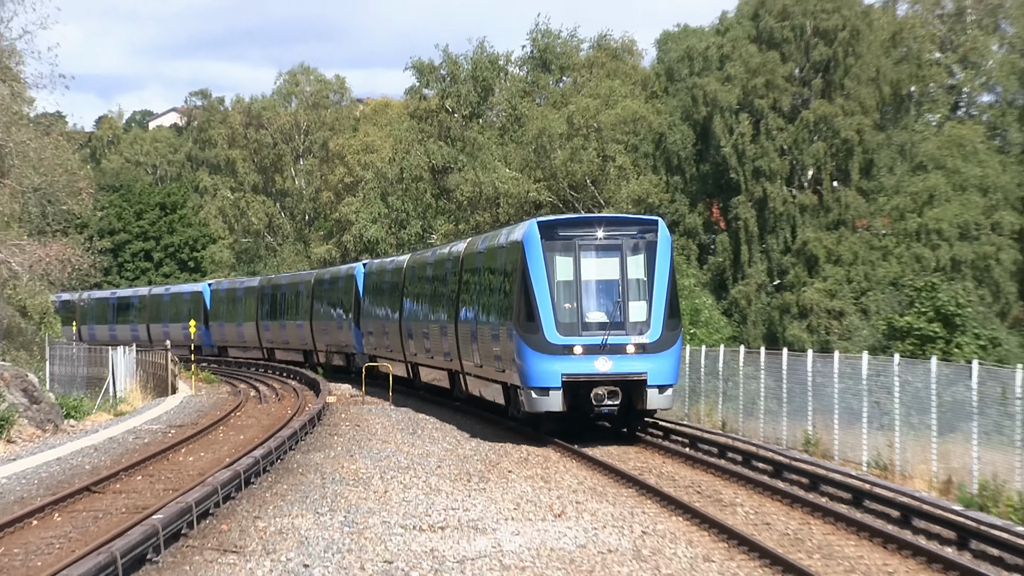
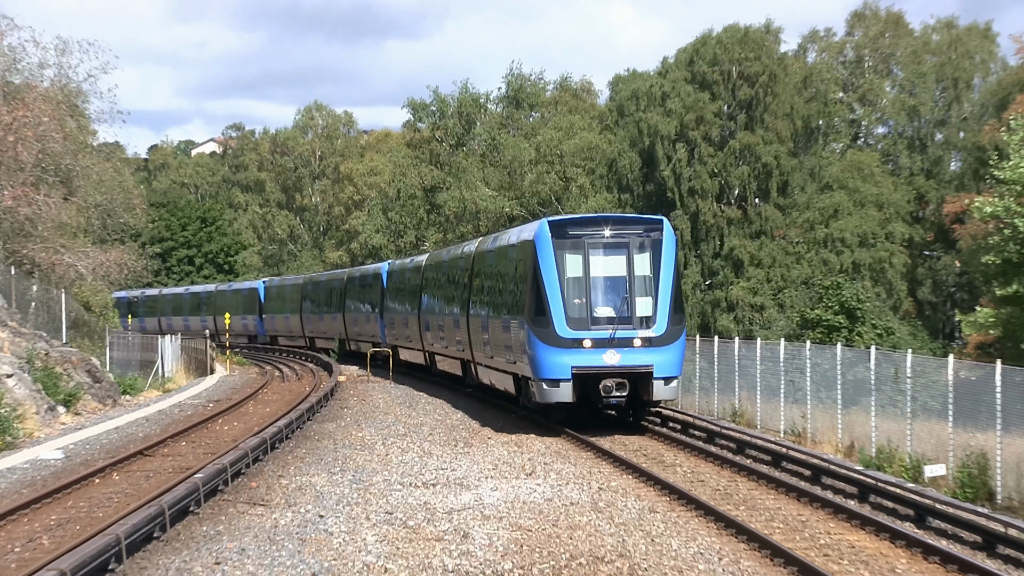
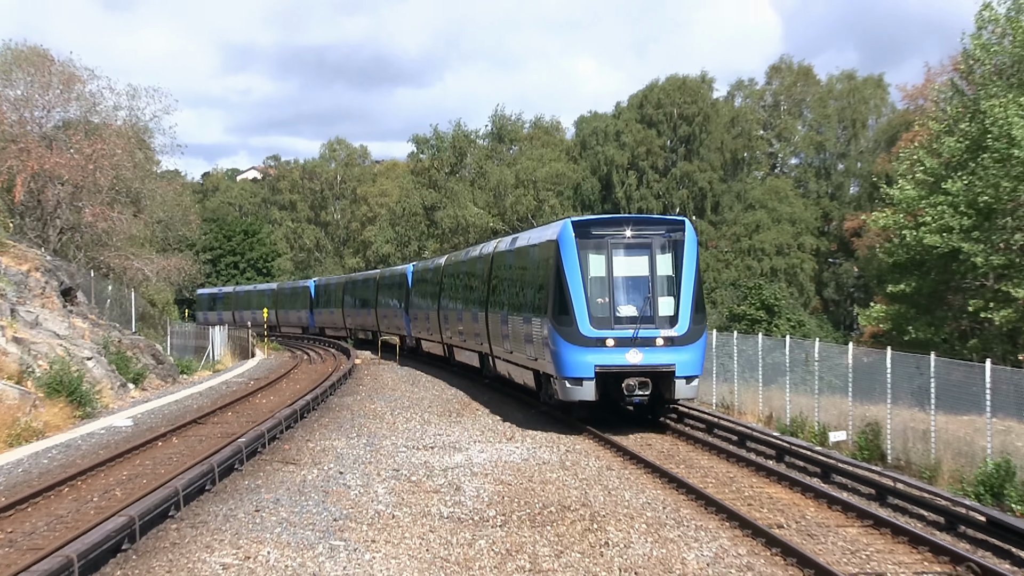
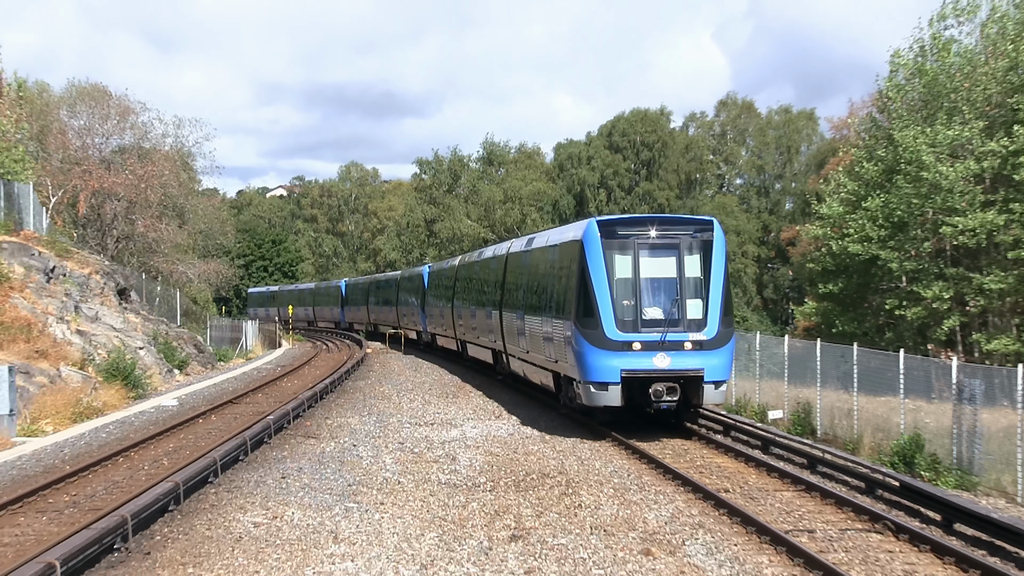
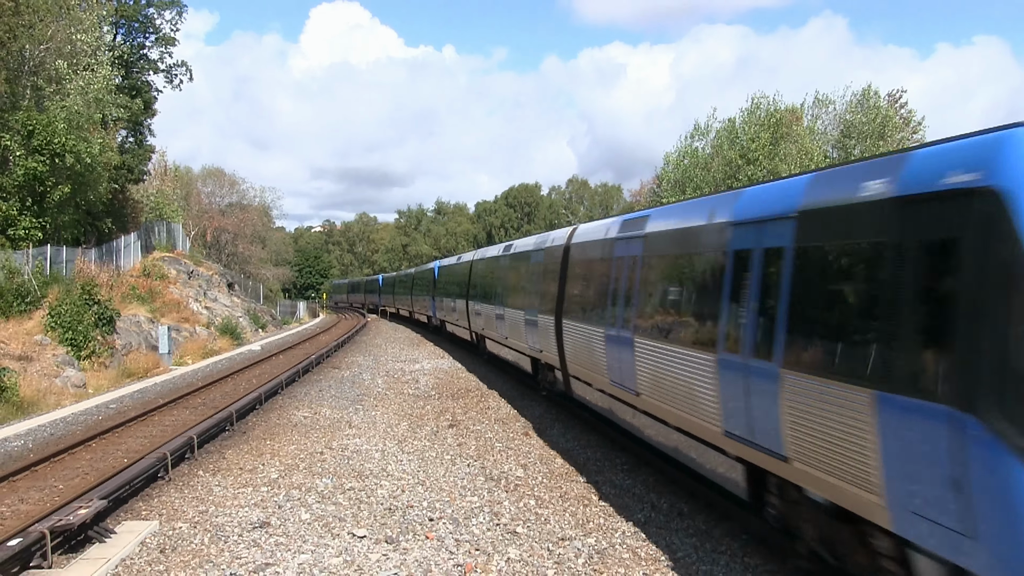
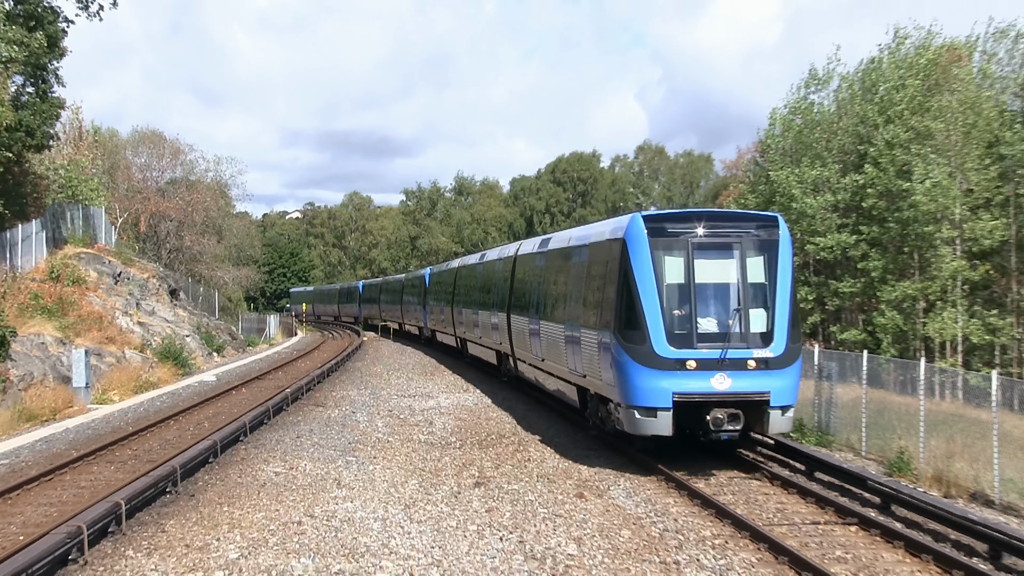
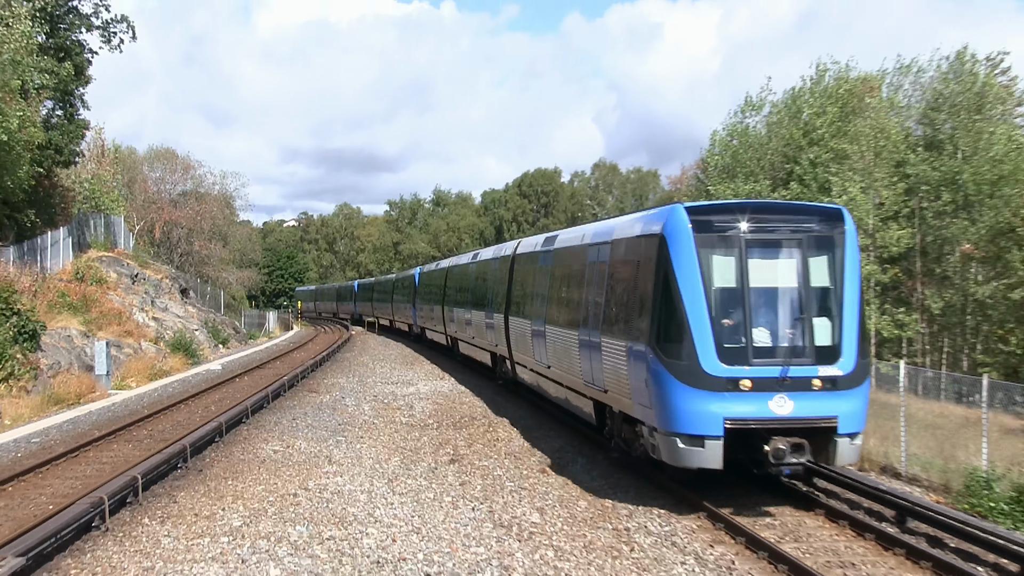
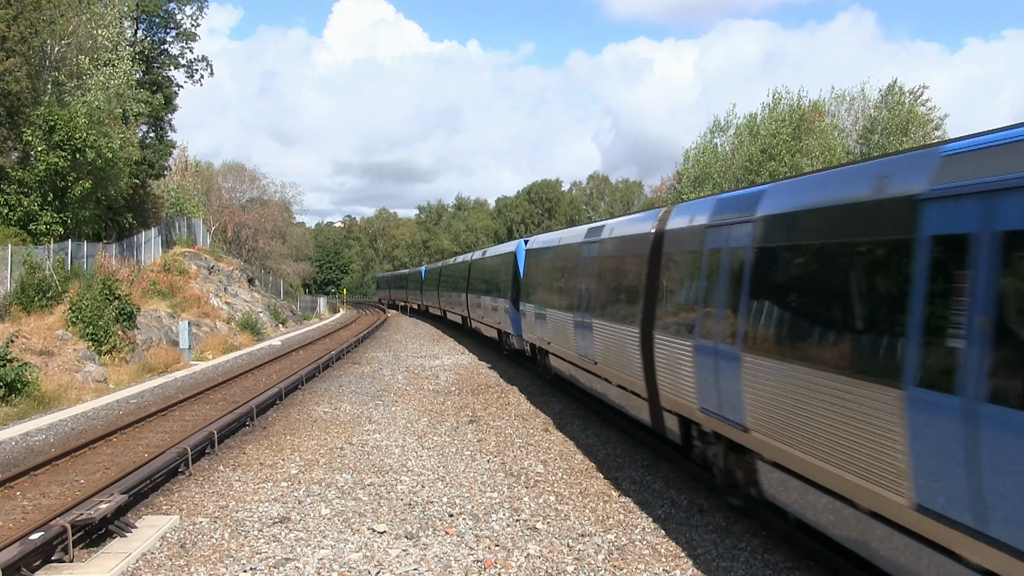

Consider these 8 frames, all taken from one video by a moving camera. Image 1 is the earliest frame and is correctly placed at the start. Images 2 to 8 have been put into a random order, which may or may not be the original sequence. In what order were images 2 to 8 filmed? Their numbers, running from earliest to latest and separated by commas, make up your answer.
2, 3, 4, 6, 7, 5, 8
